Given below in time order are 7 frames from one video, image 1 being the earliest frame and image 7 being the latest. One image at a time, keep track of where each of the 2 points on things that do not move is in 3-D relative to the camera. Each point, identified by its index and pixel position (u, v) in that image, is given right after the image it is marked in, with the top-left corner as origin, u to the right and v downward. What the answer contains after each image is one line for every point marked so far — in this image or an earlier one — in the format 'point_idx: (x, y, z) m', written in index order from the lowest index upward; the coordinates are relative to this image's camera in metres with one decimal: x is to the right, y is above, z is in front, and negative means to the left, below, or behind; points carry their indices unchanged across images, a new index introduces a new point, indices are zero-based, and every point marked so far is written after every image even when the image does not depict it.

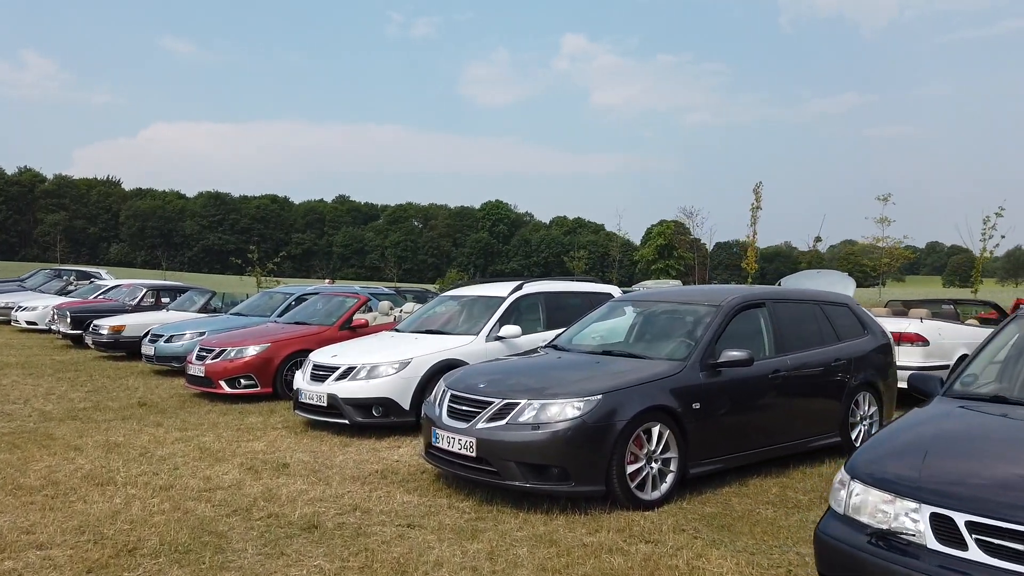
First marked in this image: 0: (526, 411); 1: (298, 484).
0: (+0.1, -0.8, +4.7) m
1: (-1.5, -1.4, +5.3) m
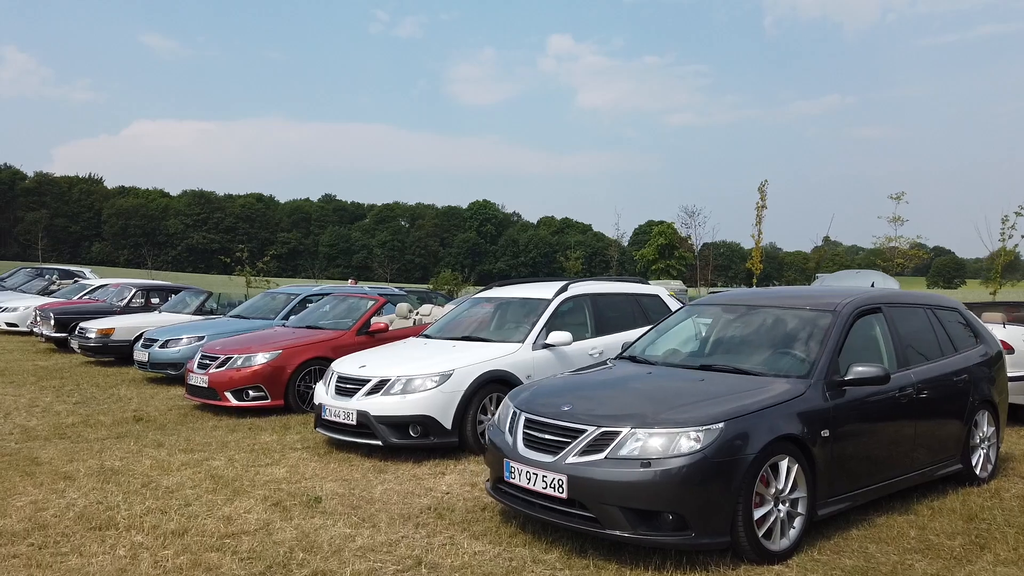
0: (+0.6, -0.8, +3.8) m
1: (-1.0, -1.4, +4.3) m
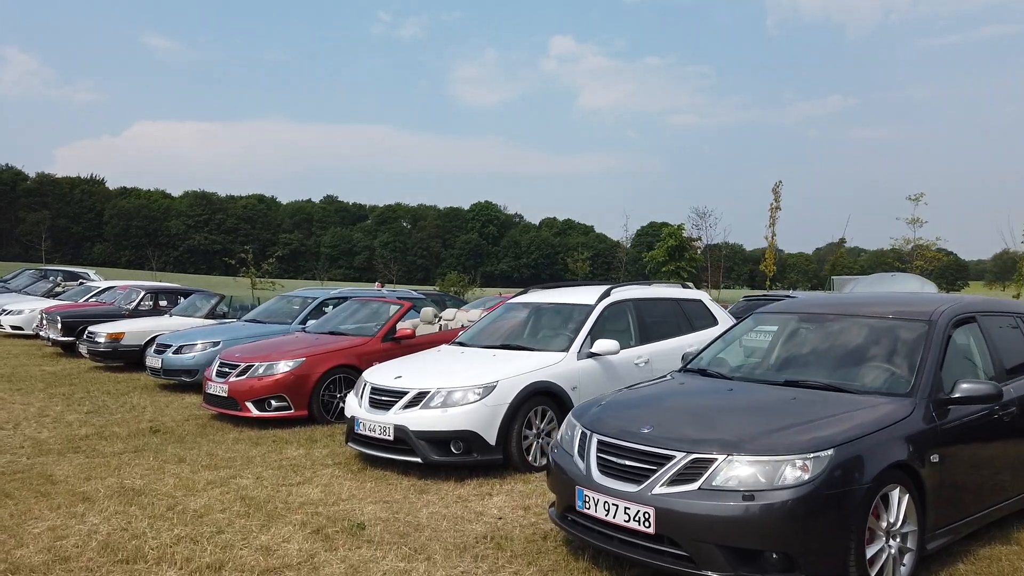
0: (+1.0, -0.8, +3.4) m
1: (-0.6, -1.4, +3.9) m
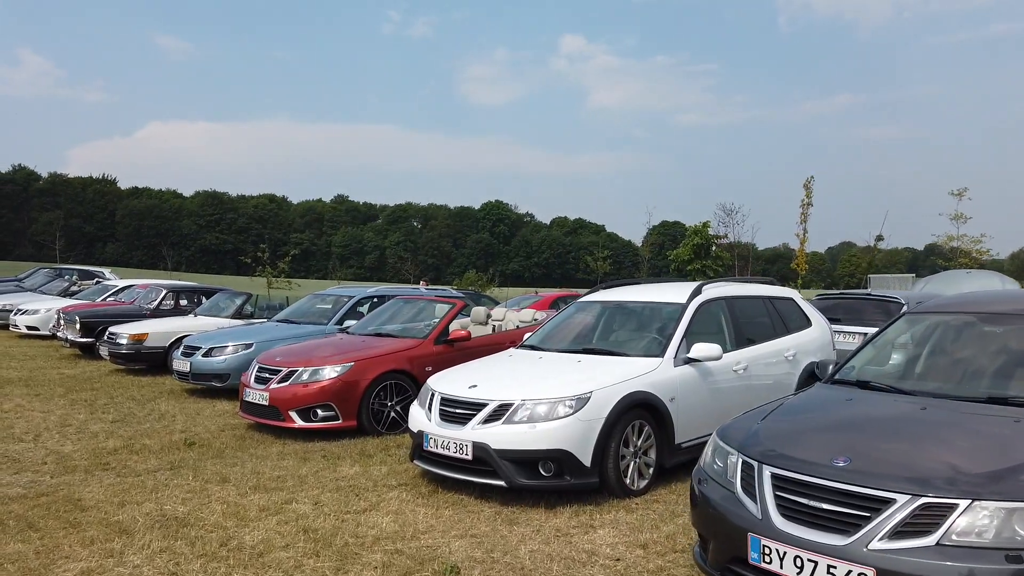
0: (+1.6, -0.8, +2.6) m
1: (0.0, -1.4, +3.2) m
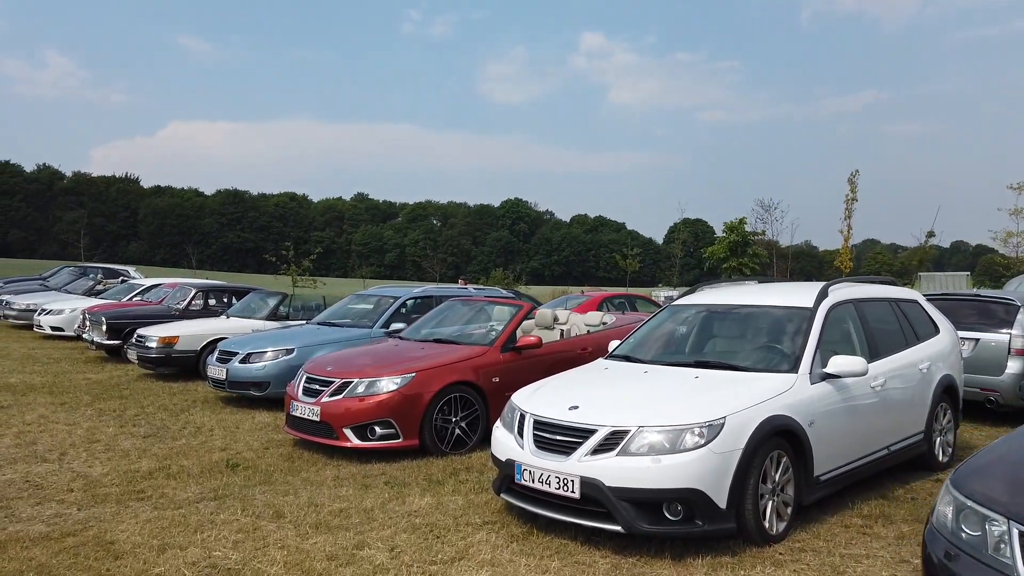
0: (+2.1, -0.8, +1.7) m
1: (+0.6, -1.4, +2.3) m
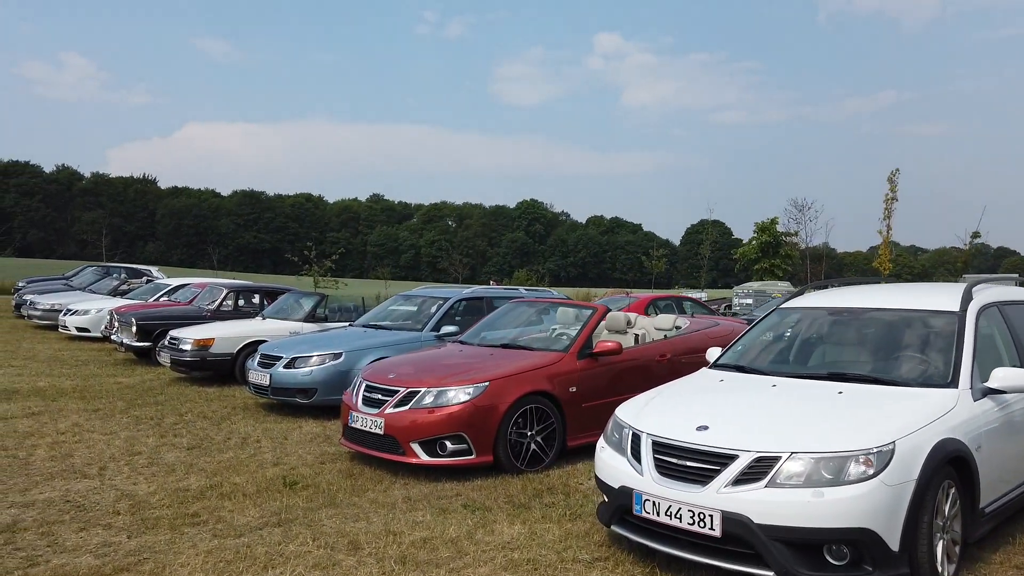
0: (+2.7, -0.8, +1.0) m
1: (+1.2, -1.4, +1.7) m
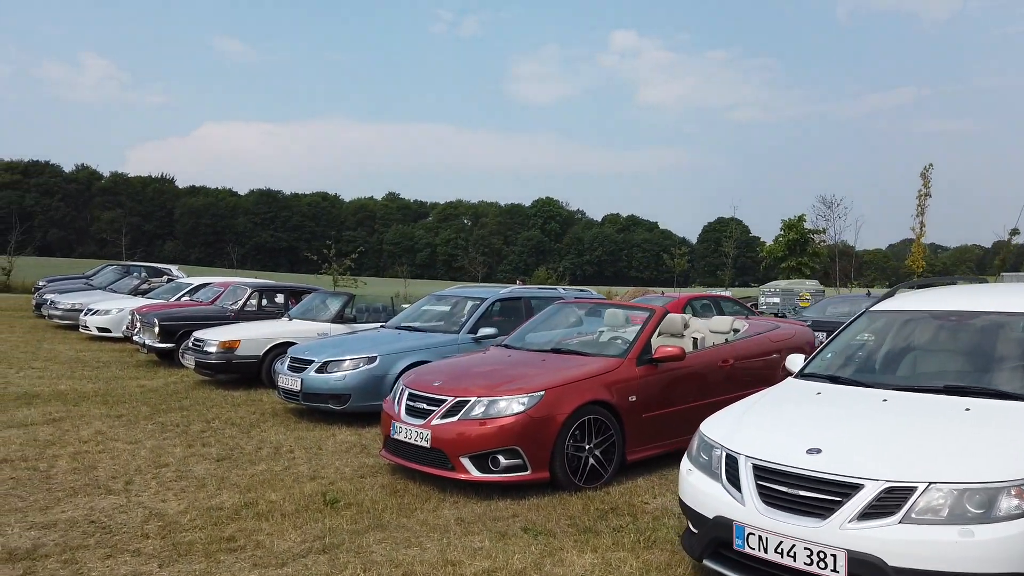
0: (+3.0, -0.8, +0.5) m
1: (+1.5, -1.4, +1.2) m
